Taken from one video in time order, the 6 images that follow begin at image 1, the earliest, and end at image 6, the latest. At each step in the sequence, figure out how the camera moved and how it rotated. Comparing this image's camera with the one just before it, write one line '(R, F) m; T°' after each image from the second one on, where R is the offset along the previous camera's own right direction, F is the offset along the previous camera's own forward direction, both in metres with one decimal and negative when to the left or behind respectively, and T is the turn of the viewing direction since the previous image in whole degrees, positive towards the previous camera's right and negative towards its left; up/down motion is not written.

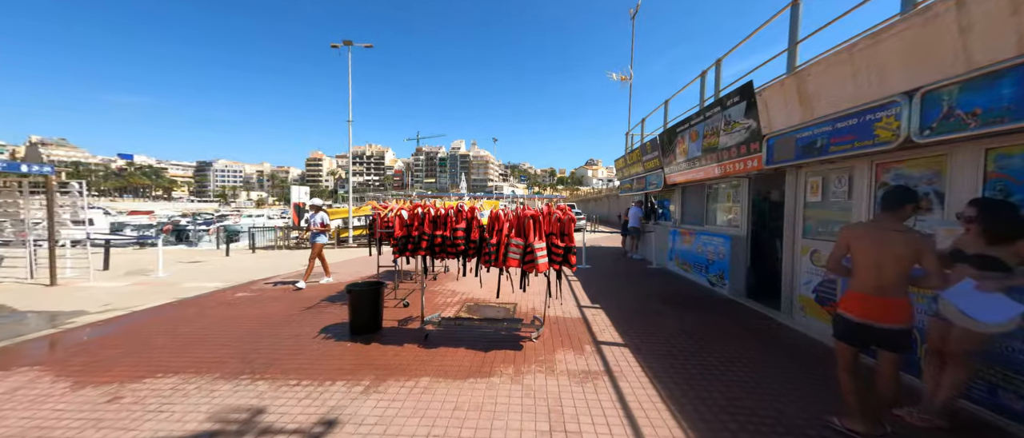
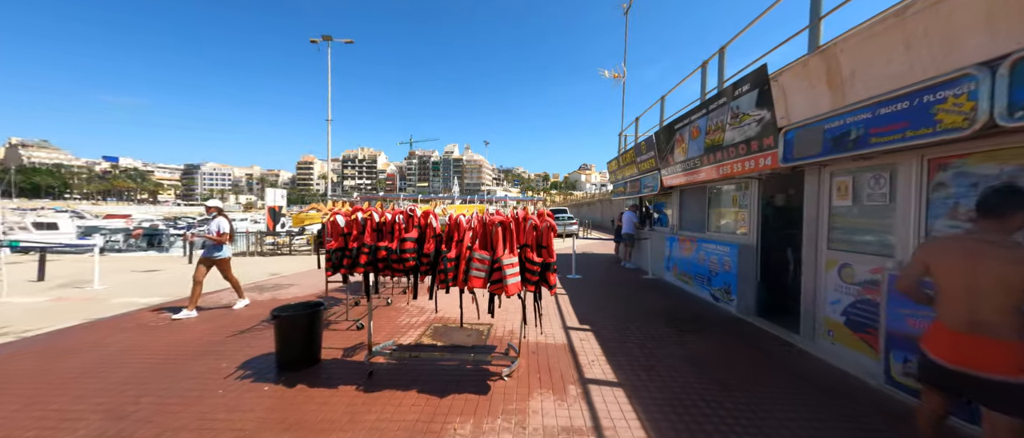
(+0.3, +0.9) m; +1°
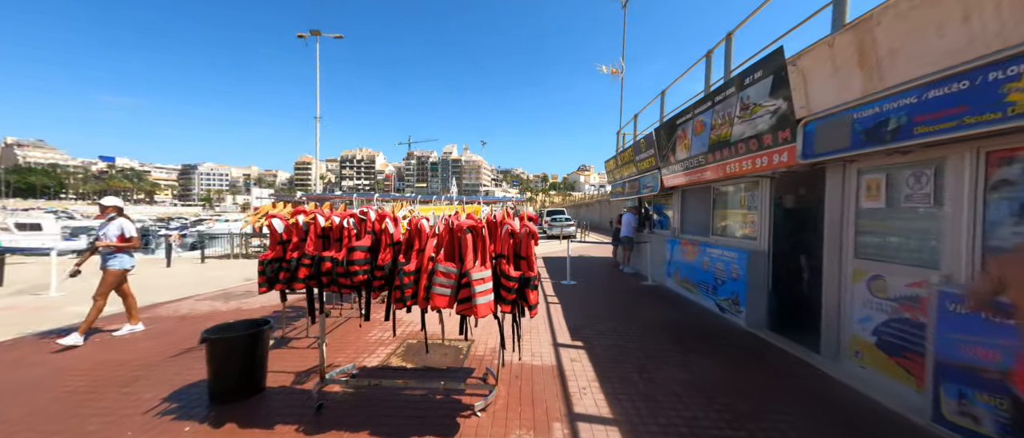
(+0.2, +0.6) m; 0°
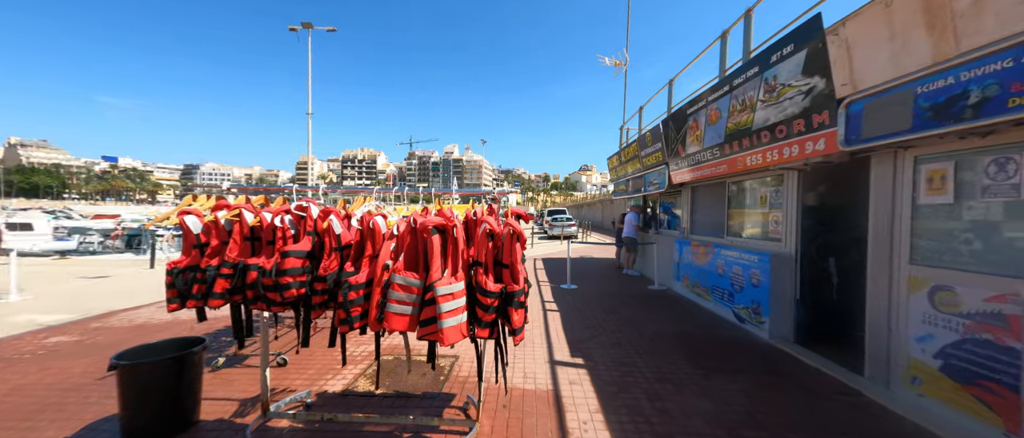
(+0.1, +0.6) m; 0°
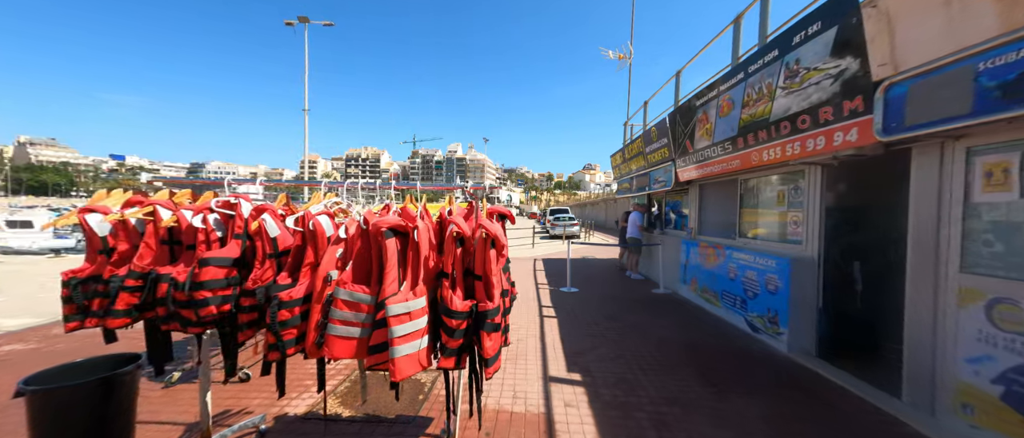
(+0.1, +0.4) m; -1°
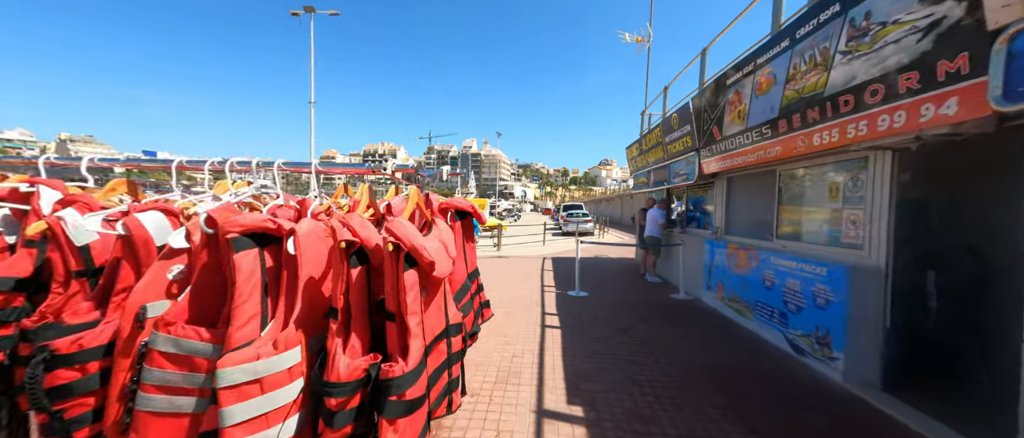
(+0.2, +0.7) m; -2°
